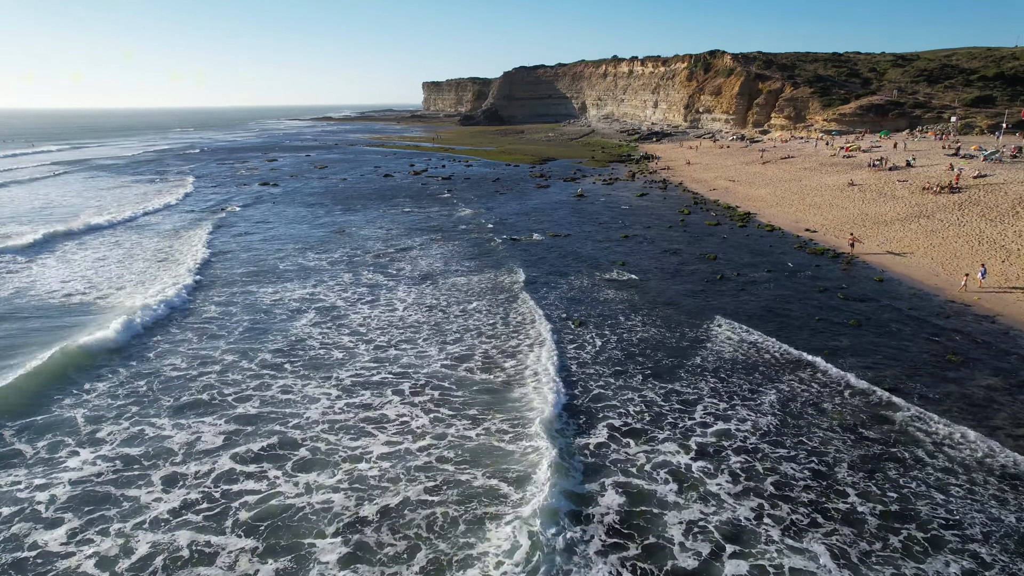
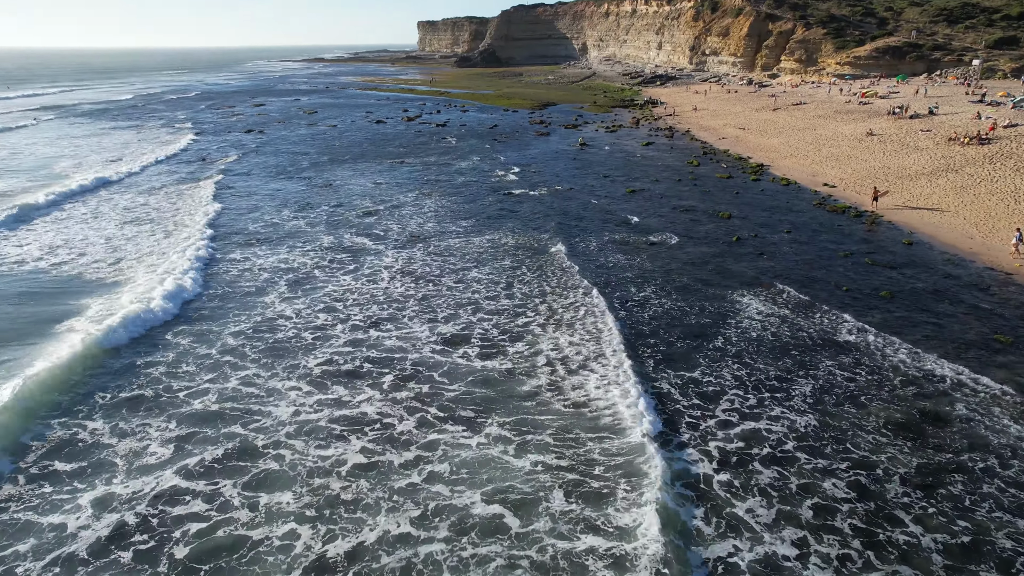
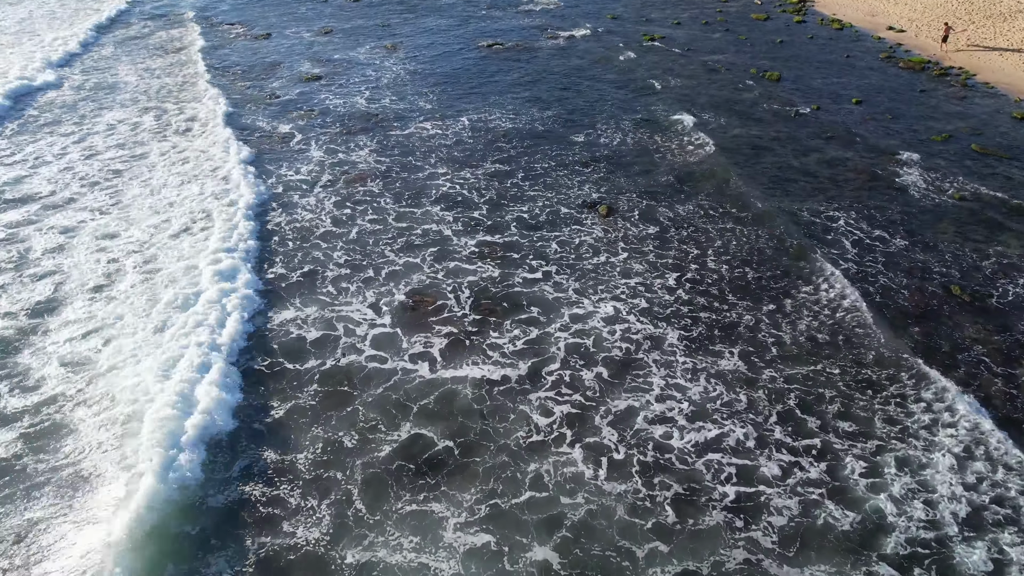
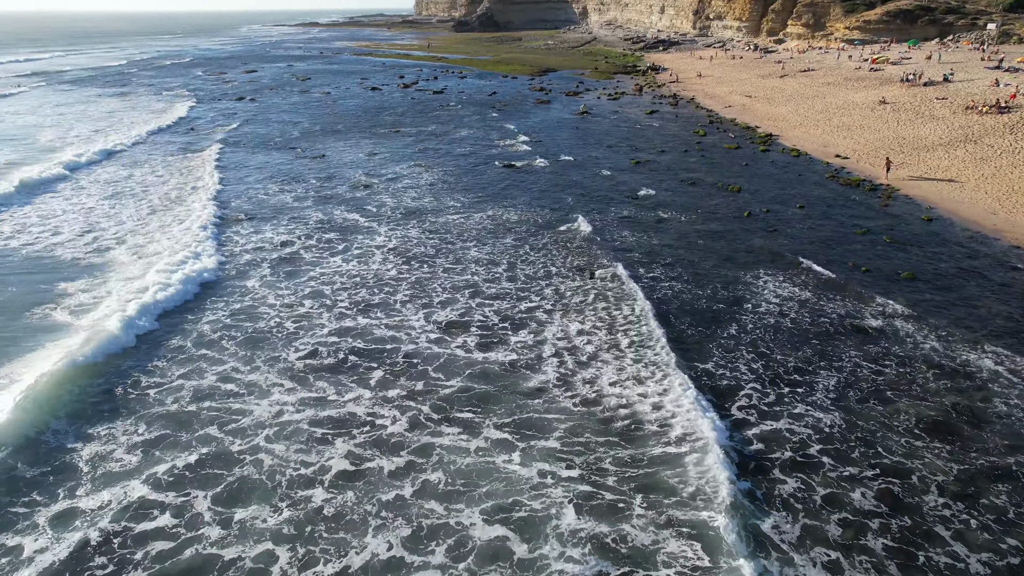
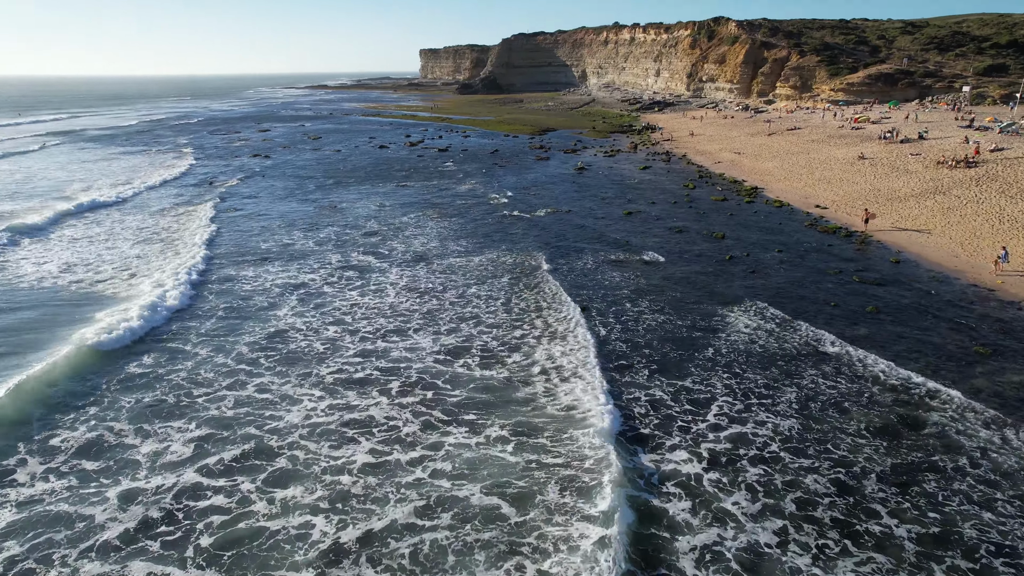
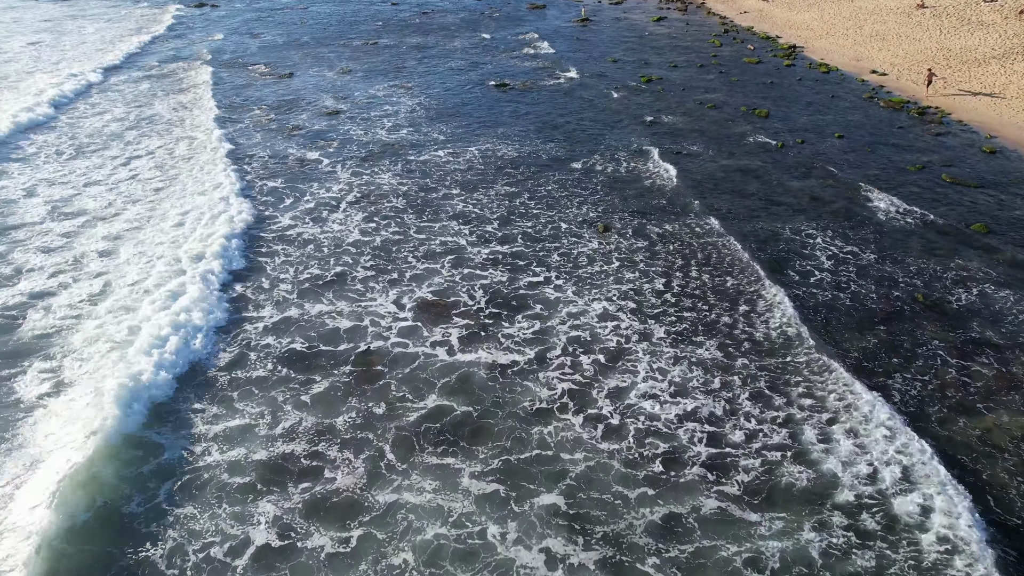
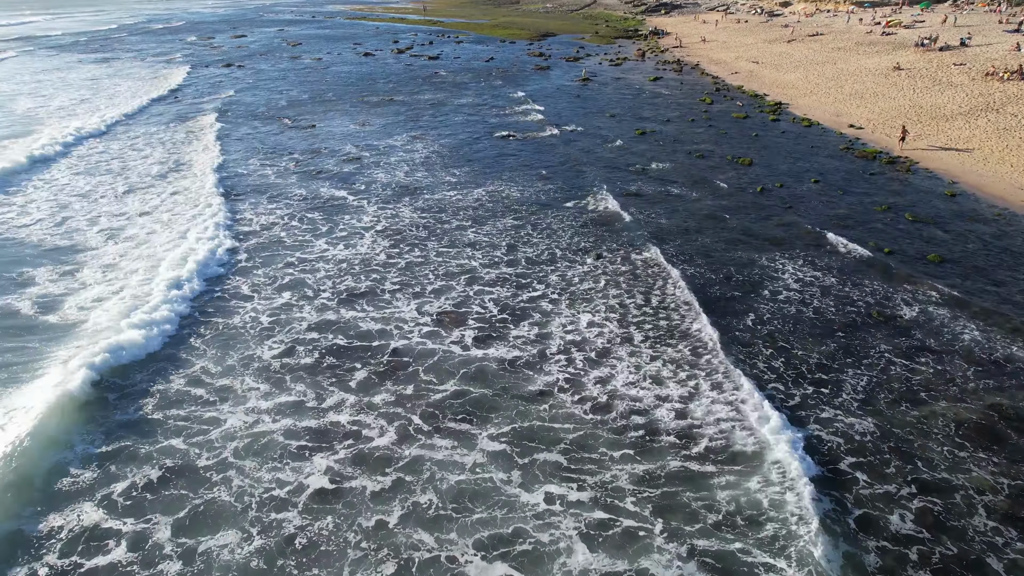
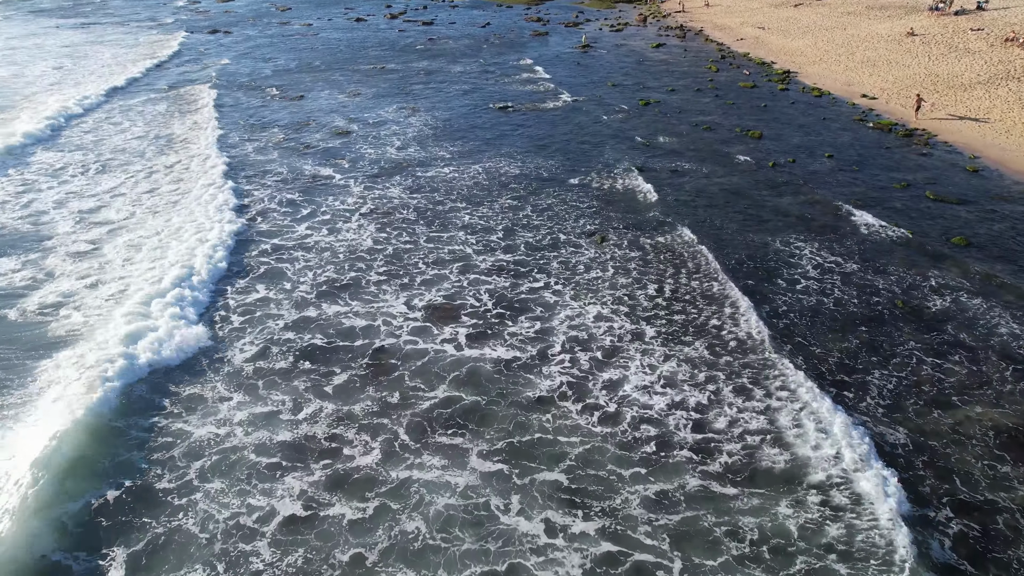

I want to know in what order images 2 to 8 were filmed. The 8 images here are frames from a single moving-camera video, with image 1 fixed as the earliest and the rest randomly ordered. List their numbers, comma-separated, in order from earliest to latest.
5, 2, 4, 7, 8, 6, 3
